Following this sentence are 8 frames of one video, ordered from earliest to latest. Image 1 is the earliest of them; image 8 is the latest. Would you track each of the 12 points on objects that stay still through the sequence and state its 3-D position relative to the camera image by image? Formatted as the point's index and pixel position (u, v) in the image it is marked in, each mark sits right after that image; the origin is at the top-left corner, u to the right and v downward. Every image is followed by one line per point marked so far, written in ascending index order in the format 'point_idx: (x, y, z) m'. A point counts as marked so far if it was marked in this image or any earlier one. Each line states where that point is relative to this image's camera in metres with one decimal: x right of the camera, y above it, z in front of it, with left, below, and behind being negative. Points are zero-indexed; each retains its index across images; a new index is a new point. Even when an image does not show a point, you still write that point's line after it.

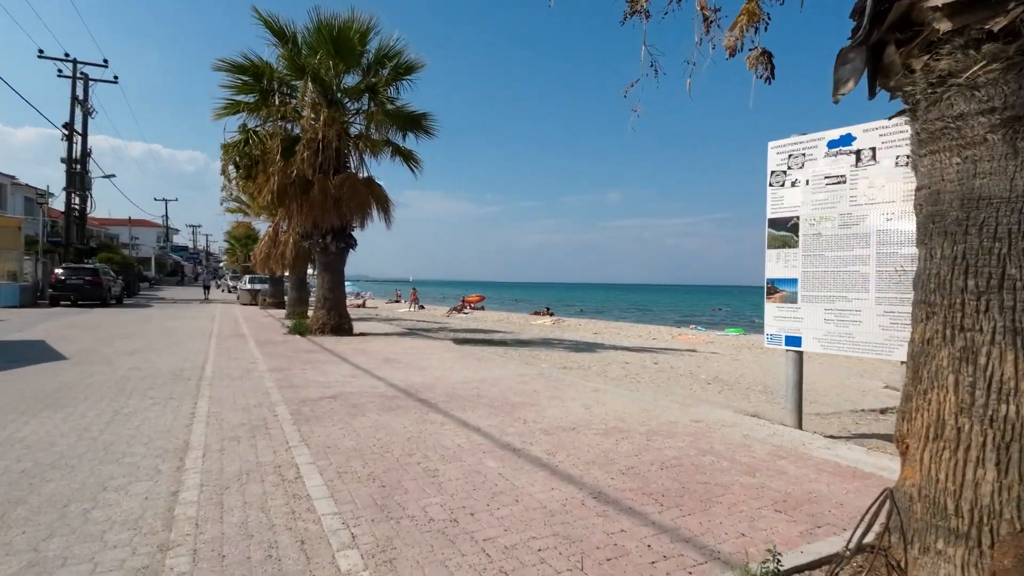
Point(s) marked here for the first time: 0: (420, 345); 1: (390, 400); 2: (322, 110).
0: (-2.2, -1.4, +13.2) m
1: (-1.5, -1.4, +7.1) m
2: (-4.6, +4.3, +13.6) m
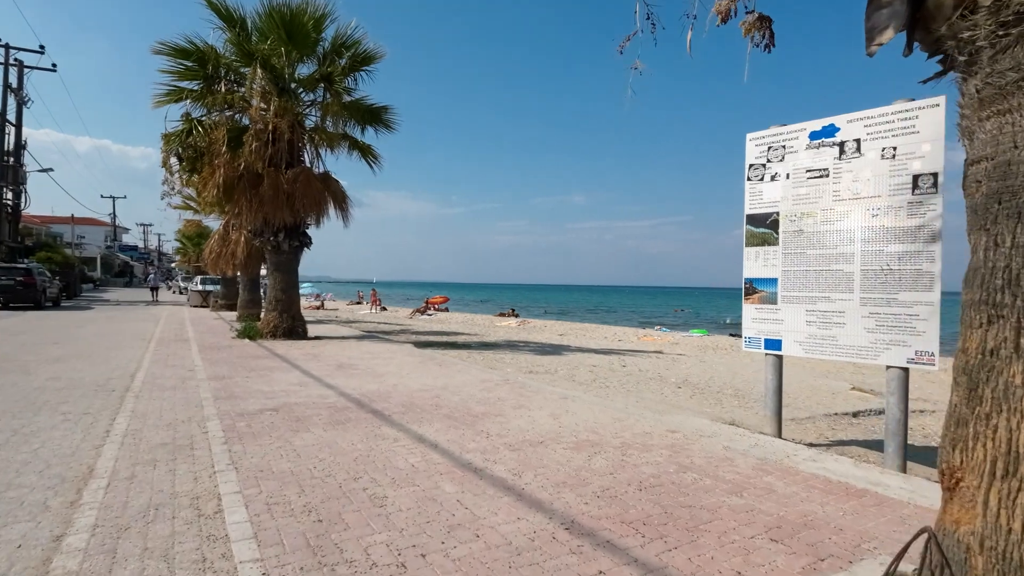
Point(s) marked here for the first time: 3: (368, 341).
0: (-3.0, -1.4, +12.5) m
1: (-2.0, -1.4, +6.4) m
2: (-5.4, +4.3, +12.8) m
3: (-3.7, -1.4, +14.5) m
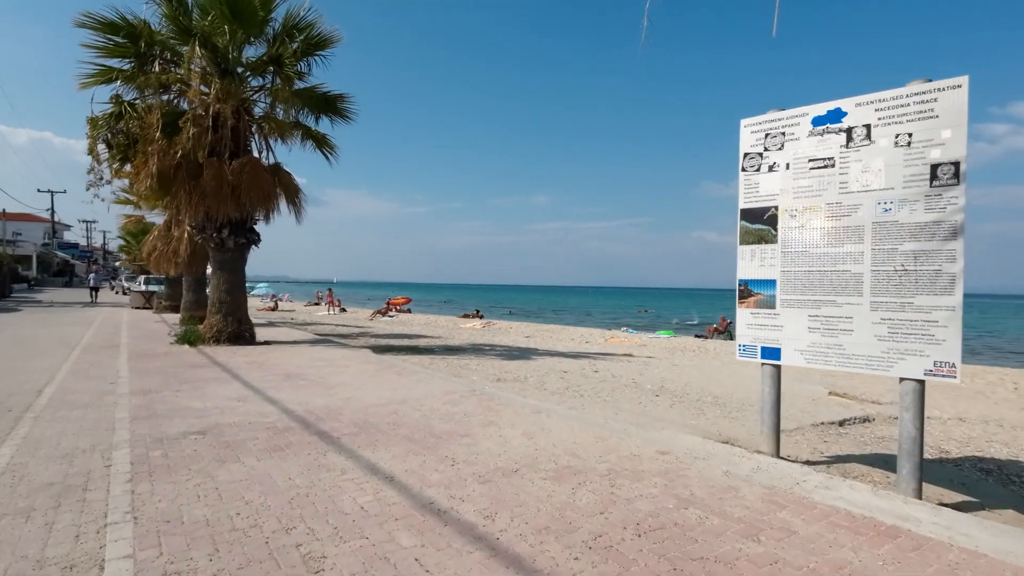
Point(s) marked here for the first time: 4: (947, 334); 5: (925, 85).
0: (-3.7, -1.4, +11.5) m
1: (-2.3, -1.4, +5.5) m
2: (-6.2, +4.3, +11.6) m
3: (-4.6, -1.4, +13.5) m
4: (+3.4, -0.4, +4.4) m
5: (+3.3, +1.6, +4.5) m
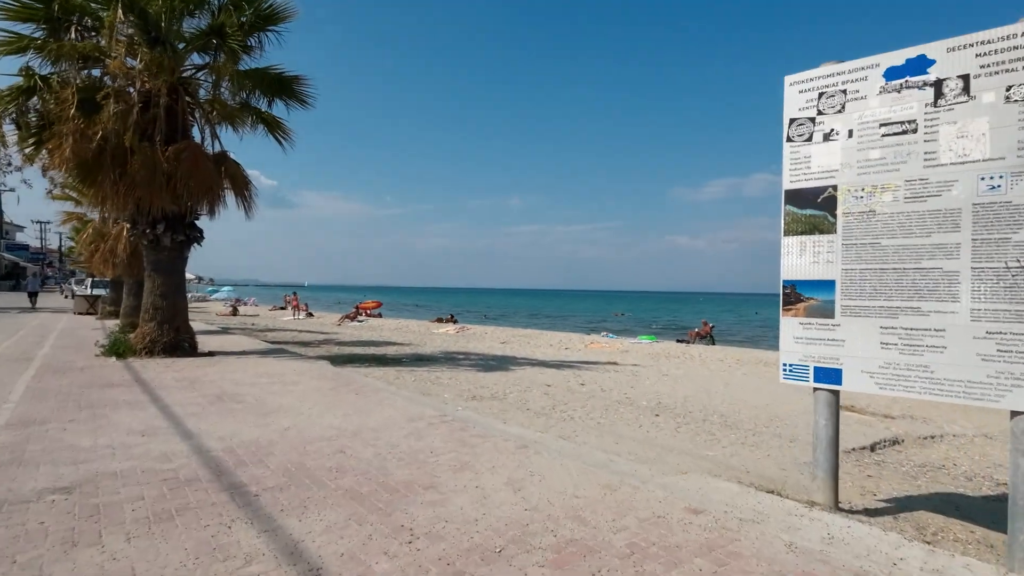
0: (-4.1, -1.5, +10.0) m
1: (-2.4, -1.5, +4.1) m
2: (-6.6, +4.2, +10.0) m
3: (-5.1, -1.5, +11.9) m
4: (+3.3, -0.4, +3.2) m
5: (+3.2, +1.6, +3.3) m
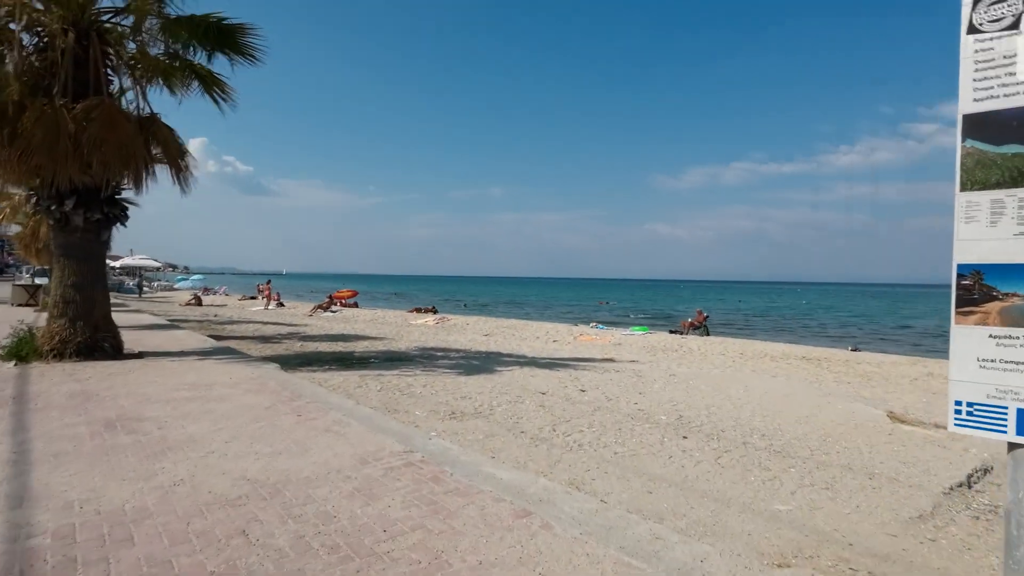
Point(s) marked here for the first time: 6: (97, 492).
0: (-4.3, -1.3, +8.1) m
1: (-2.4, -1.4, +2.3) m
2: (-6.8, +4.4, +7.9) m
3: (-5.3, -1.3, +10.0) m
4: (+3.3, -0.3, +1.6) m
5: (+3.2, +1.6, +1.6) m
6: (-2.9, -1.4, +3.9) m
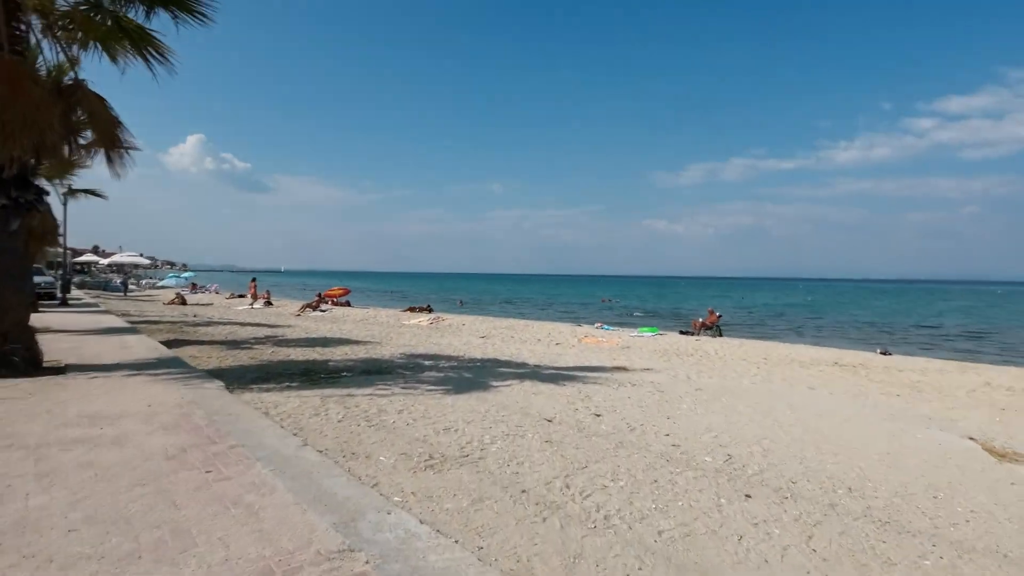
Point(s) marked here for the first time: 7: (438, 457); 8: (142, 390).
0: (-4.3, -1.3, +6.4) m
1: (-2.4, -1.5, +0.5) m
2: (-6.8, +4.3, +6.1) m
3: (-5.4, -1.3, +8.3) m
4: (+3.3, -0.4, -0.2) m
5: (+3.2, +1.6, -0.1) m
6: (-2.9, -1.4, +2.1) m
7: (-0.7, -1.6, +5.2) m
8: (-4.8, -1.3, +7.2) m
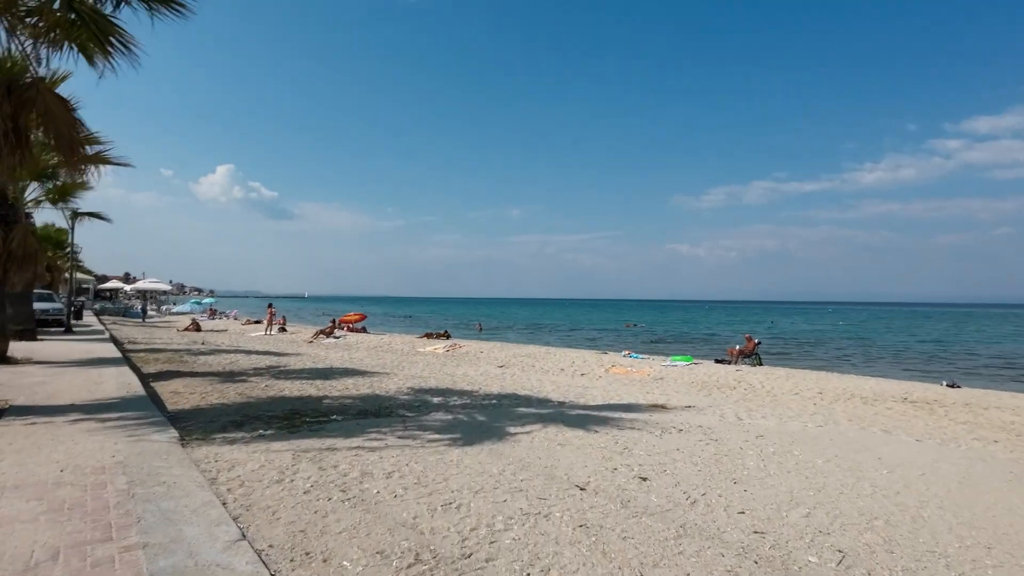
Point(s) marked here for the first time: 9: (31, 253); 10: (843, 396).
0: (-4.1, -1.6, +4.9) m
1: (-2.5, -1.5, -1.0) m
2: (-6.7, +4.1, +5.1) m
3: (-5.1, -1.6, +6.9) m
4: (+3.3, -0.3, -1.8) m
5: (+3.1, +1.7, -1.7) m
6: (-2.9, -1.5, +0.7) m
7: (-0.5, -1.7, +3.6) m
8: (-4.6, -1.6, +5.8) m
9: (-10.9, +0.8, +12.7) m
10: (+8.2, -2.7, +13.9) m
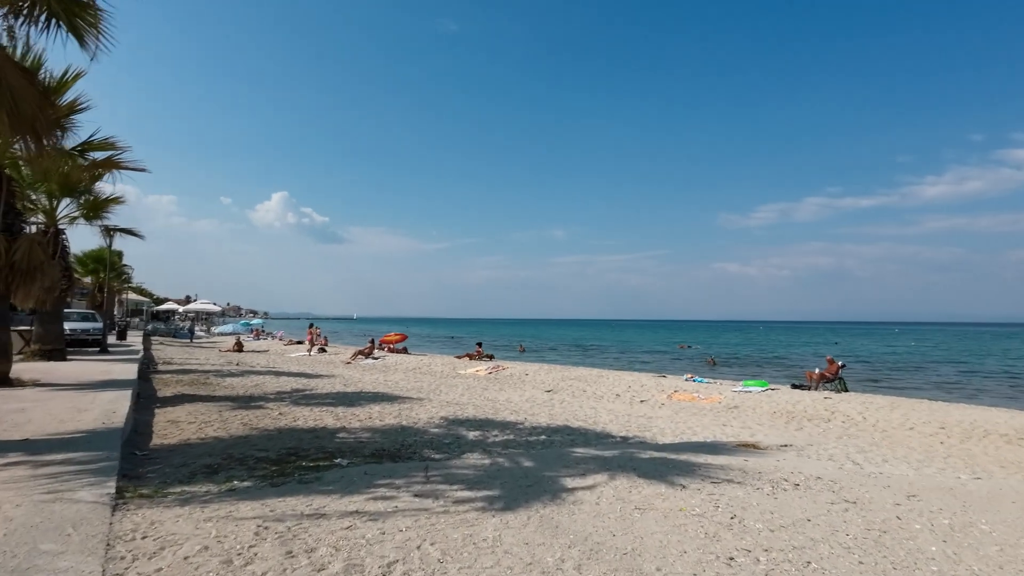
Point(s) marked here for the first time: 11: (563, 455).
0: (-3.7, -1.6, +3.3) m
1: (-2.6, -1.2, -2.7) m
2: (-6.3, +4.1, +3.8) m
3: (-4.6, -1.7, +5.3) m
4: (+3.1, 0.0, -4.0) m
5: (+3.0, +2.0, -3.7) m
6: (-2.8, -1.3, -1.0) m
7: (-0.3, -1.6, +1.7) m
8: (-4.1, -1.6, +4.2) m
9: (-9.9, +0.5, +11.6) m
10: (+9.3, -2.9, +11.2) m
11: (+0.6, -2.1, +7.1) m
